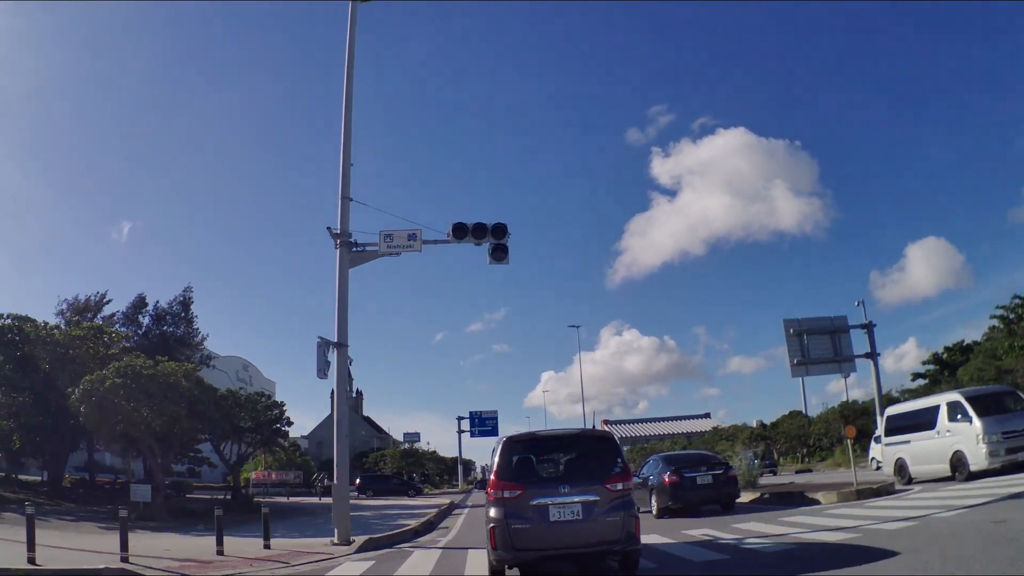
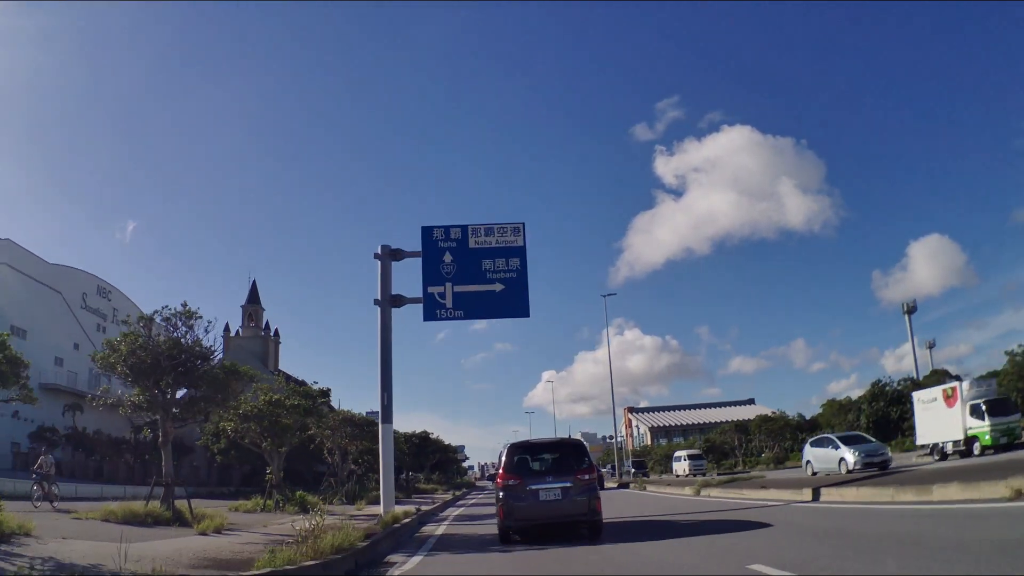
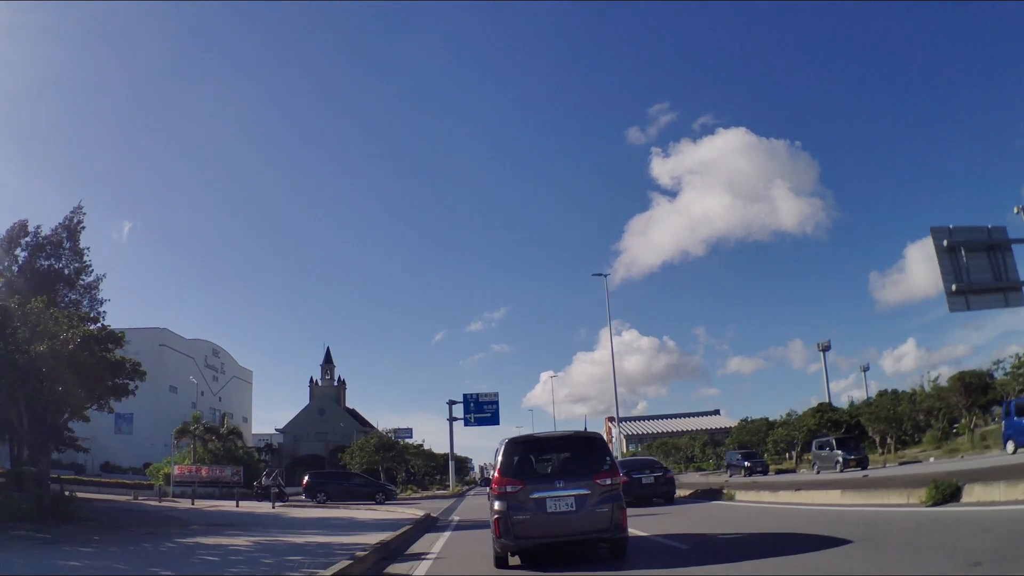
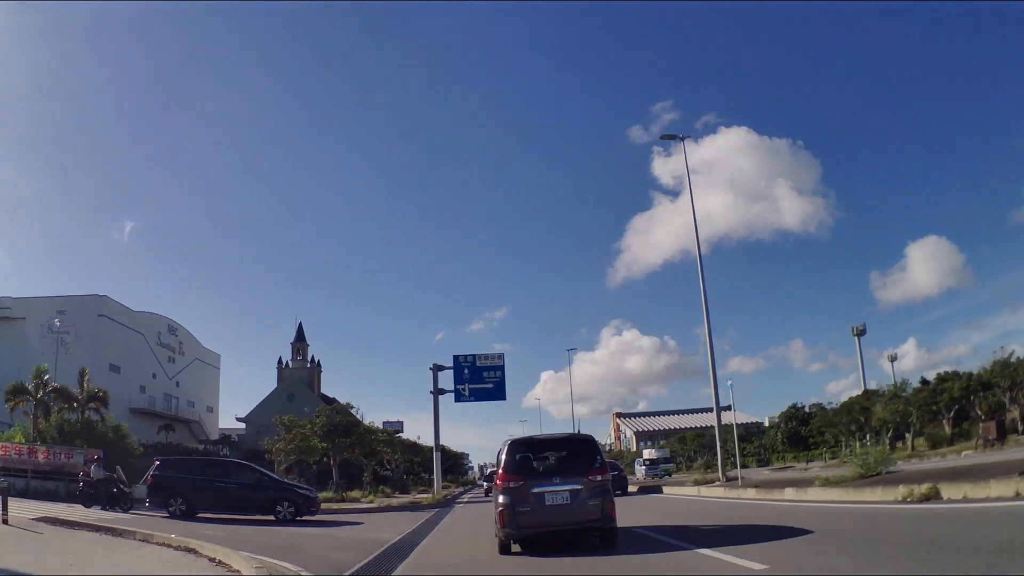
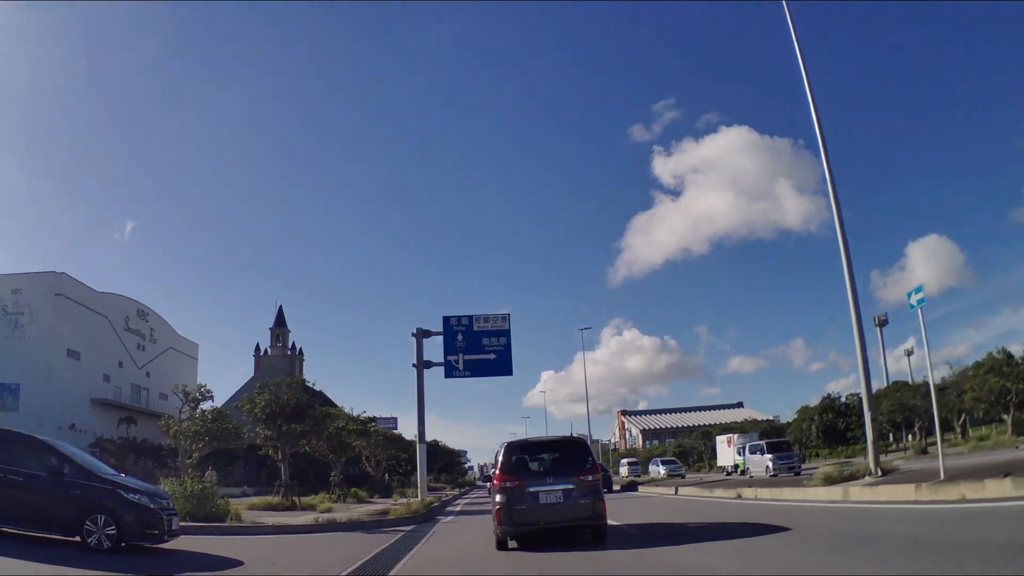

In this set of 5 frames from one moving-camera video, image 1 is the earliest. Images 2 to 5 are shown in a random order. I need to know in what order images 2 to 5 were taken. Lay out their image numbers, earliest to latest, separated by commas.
3, 4, 5, 2
